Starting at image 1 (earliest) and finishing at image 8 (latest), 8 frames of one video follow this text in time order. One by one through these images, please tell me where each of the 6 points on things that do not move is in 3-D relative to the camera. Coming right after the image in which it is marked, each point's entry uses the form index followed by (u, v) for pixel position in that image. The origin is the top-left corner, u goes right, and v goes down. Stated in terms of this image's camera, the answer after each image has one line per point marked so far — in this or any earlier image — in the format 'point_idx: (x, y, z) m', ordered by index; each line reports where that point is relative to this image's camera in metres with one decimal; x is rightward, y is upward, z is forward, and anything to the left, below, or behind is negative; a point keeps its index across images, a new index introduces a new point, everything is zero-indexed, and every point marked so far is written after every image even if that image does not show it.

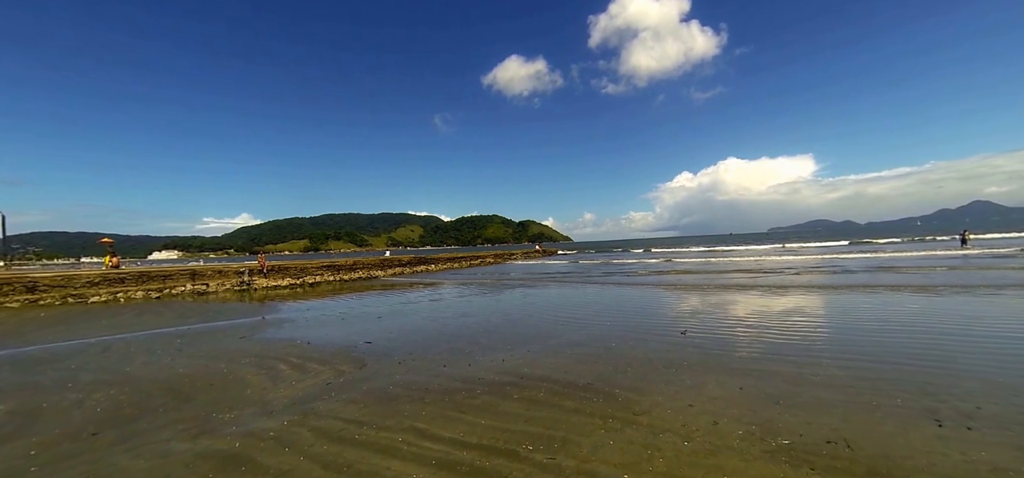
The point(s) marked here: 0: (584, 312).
0: (+2.4, -2.5, +13.9) m
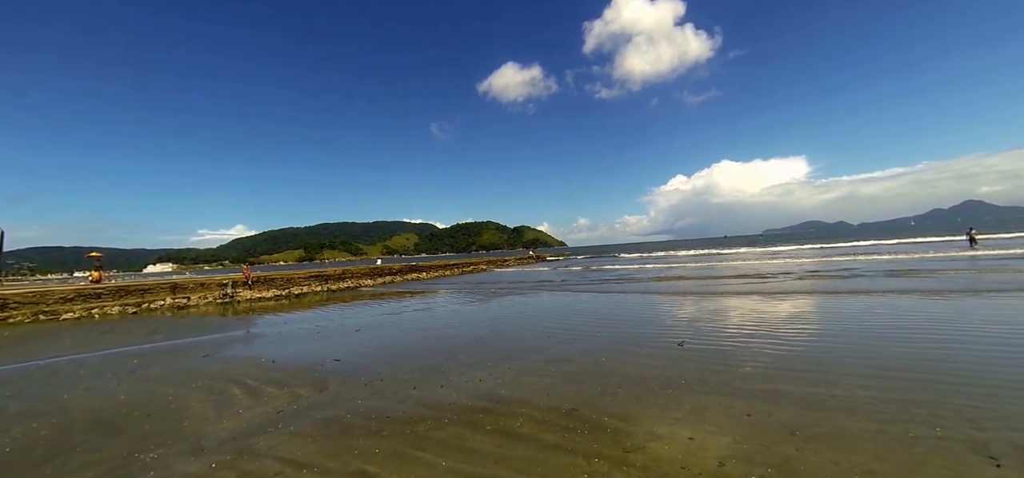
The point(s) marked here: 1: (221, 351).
0: (+2.0, -2.7, +13.1) m
1: (-7.8, -3.0, +10.8) m
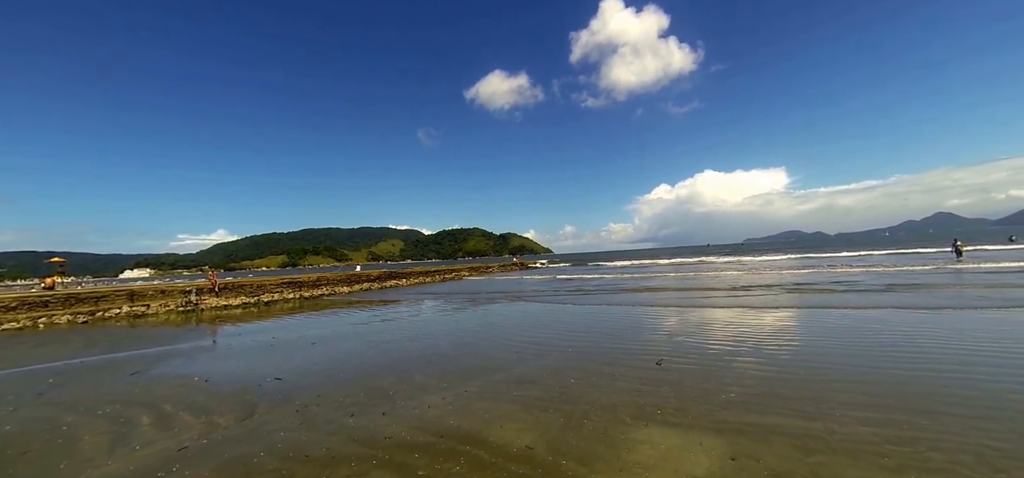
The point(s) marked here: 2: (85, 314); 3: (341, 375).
0: (+1.1, -2.9, +12.2) m
1: (-8.6, -3.1, +9.7) m
2: (-19.6, -3.5, +18.5) m
3: (-3.7, -2.9, +8.6) m
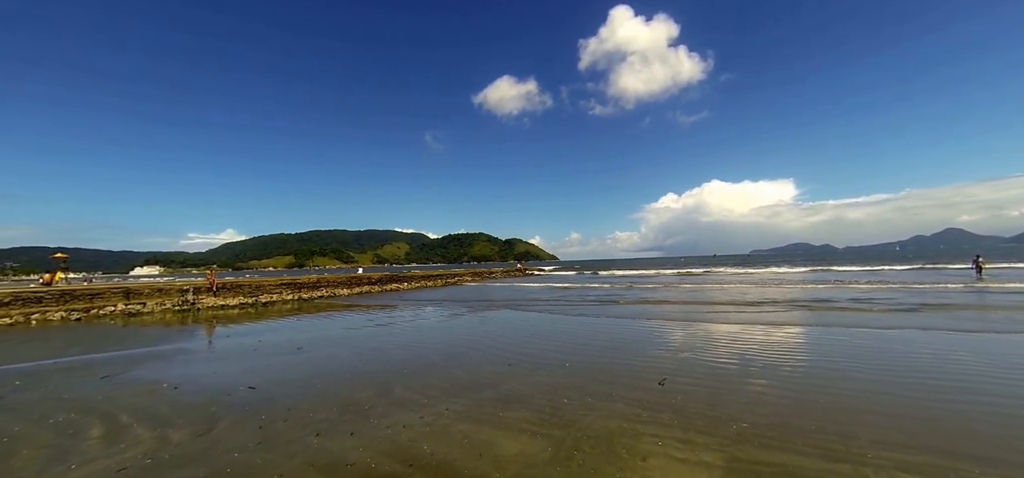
0: (+1.0, -3.1, +11.6) m
1: (-8.8, -3.0, +9.2) m
2: (-19.6, -3.3, +18.2) m
3: (-3.9, -2.9, +8.0) m
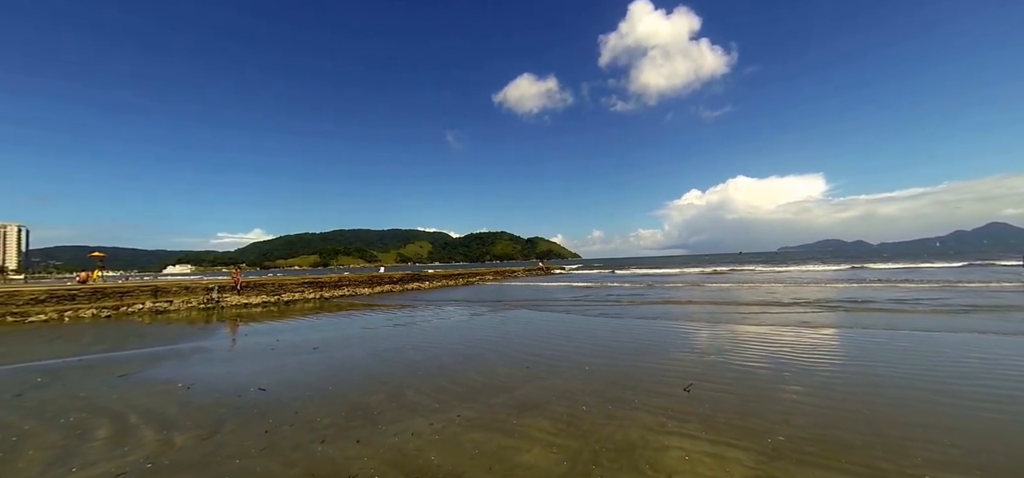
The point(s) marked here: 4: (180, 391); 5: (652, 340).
0: (+1.5, -3.0, +11.1) m
1: (-8.4, -3.0, +9.2) m
2: (-18.8, -3.3, +18.8) m
3: (-3.6, -2.9, +7.8) m
4: (-6.3, -2.9, +7.6) m
5: (+4.3, -3.1, +12.3) m
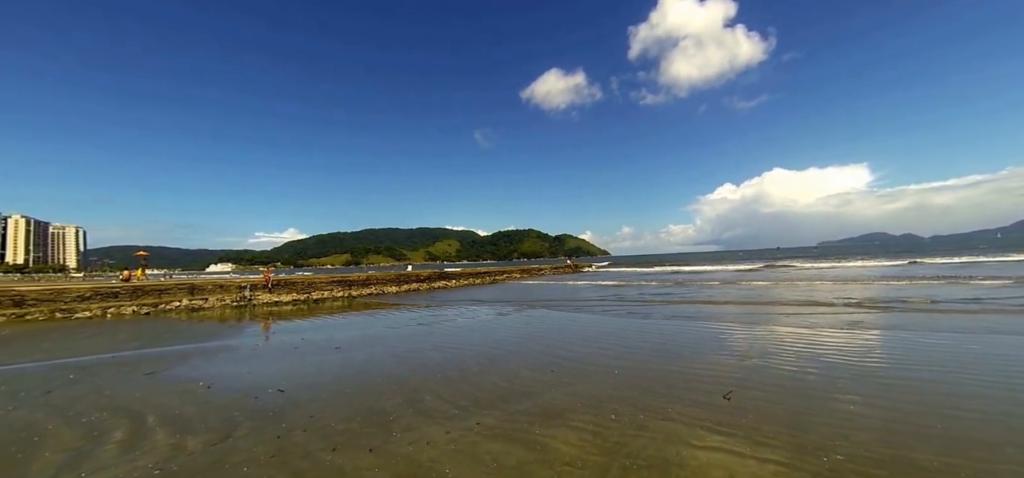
0: (+2.1, -2.9, +10.6) m
1: (-7.9, -3.0, +9.3) m
2: (-17.6, -3.3, +19.5) m
3: (-3.1, -2.8, +7.6) m
4: (-5.8, -2.8, +7.5) m
5: (+5.0, -3.0, +11.6) m
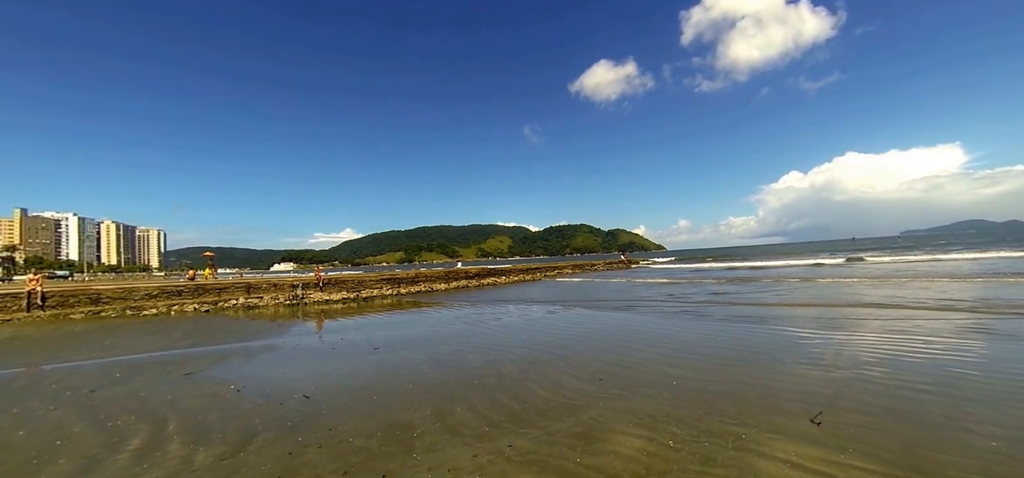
0: (+3.1, -2.7, +9.4) m
1: (-7.0, -3.0, +9.3) m
2: (-15.5, -3.3, +20.5) m
3: (-2.5, -2.8, +7.0) m
4: (-5.1, -2.8, +7.3) m
5: (+6.1, -2.7, +10.1) m
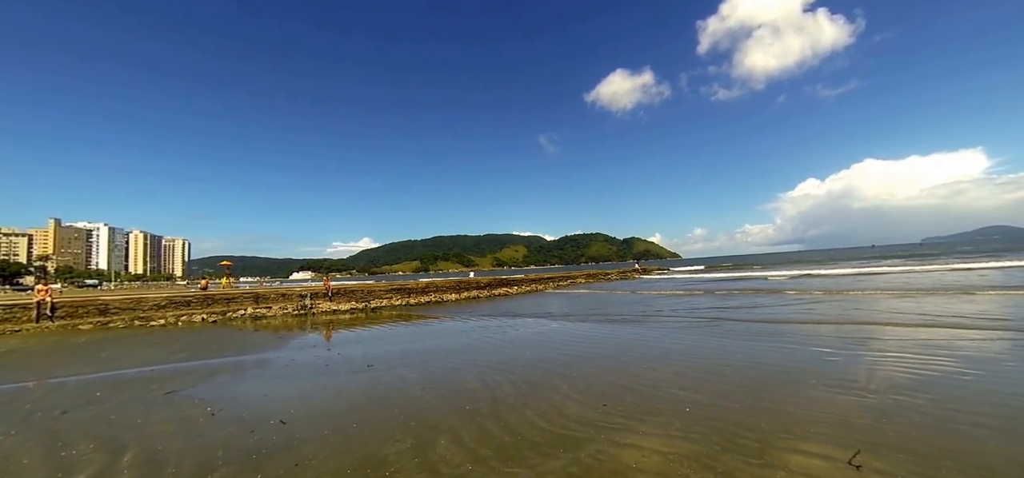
0: (+3.1, -2.9, +8.6) m
1: (-7.0, -3.2, +8.9) m
2: (-15.0, -3.8, +20.4) m
3: (-2.6, -3.0, +6.4) m
4: (-5.2, -3.0, +6.8) m
5: (+6.1, -2.9, +9.1) m
